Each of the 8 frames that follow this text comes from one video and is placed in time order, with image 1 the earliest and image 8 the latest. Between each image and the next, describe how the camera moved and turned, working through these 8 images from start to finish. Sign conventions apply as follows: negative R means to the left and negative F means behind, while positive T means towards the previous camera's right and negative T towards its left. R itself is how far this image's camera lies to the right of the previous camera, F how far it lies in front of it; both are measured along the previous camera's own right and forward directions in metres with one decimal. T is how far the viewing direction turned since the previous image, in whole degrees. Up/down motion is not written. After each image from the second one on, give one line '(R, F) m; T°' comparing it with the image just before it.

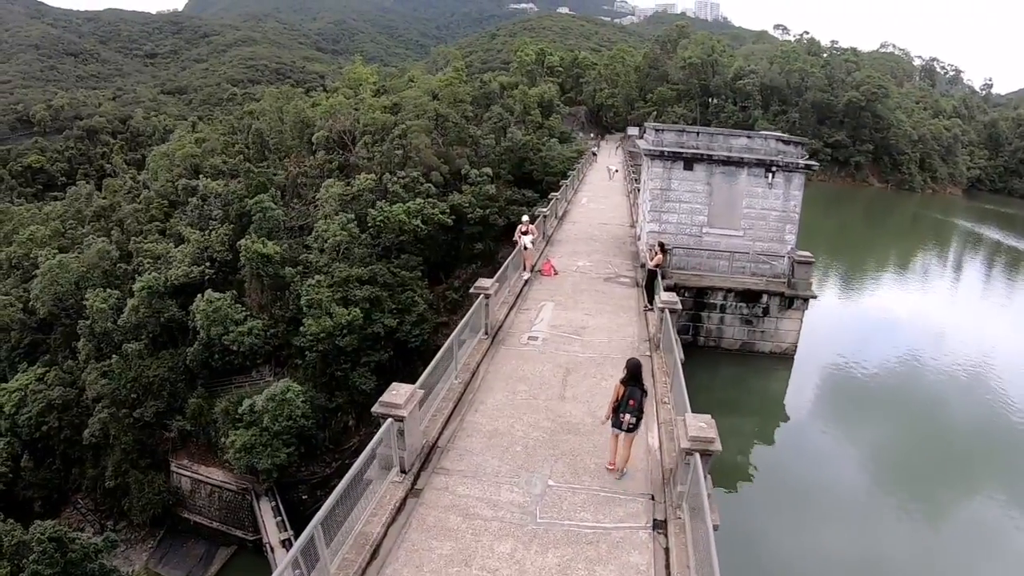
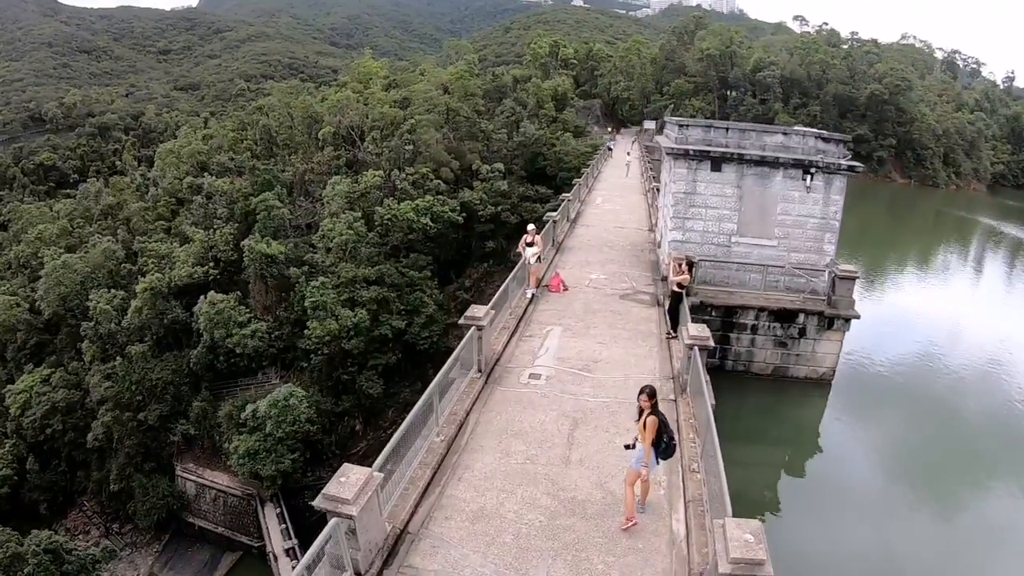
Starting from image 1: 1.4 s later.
(+0.1, +0.6) m; -1°
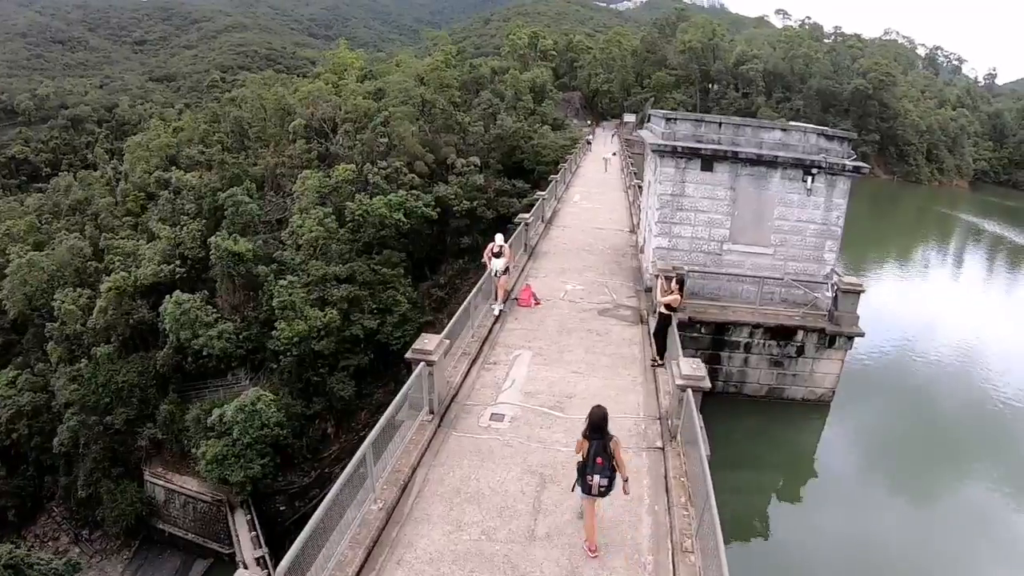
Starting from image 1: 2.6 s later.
(+0.1, +0.5) m; +2°
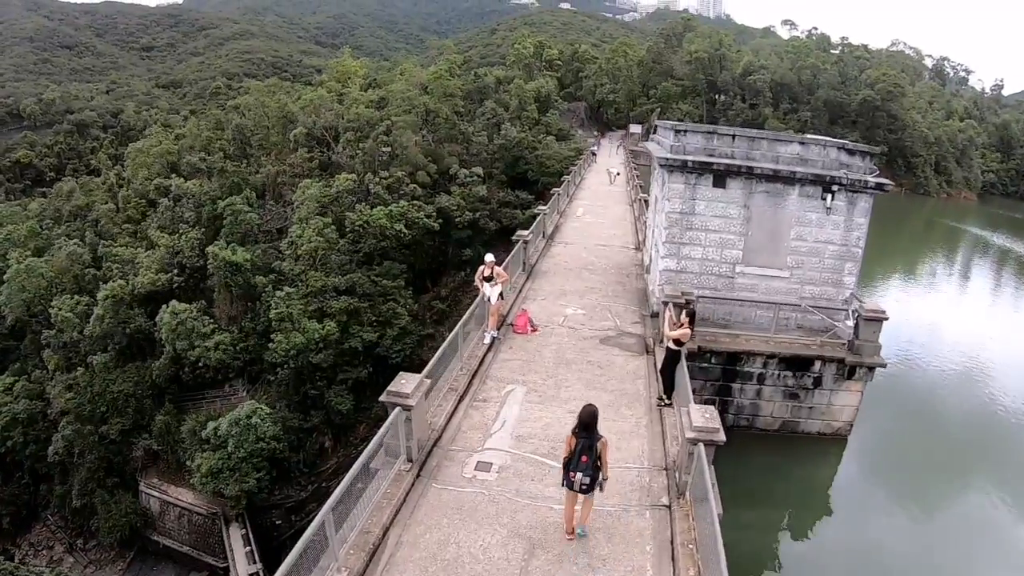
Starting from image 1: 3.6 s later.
(+0.1, +0.3) m; 0°
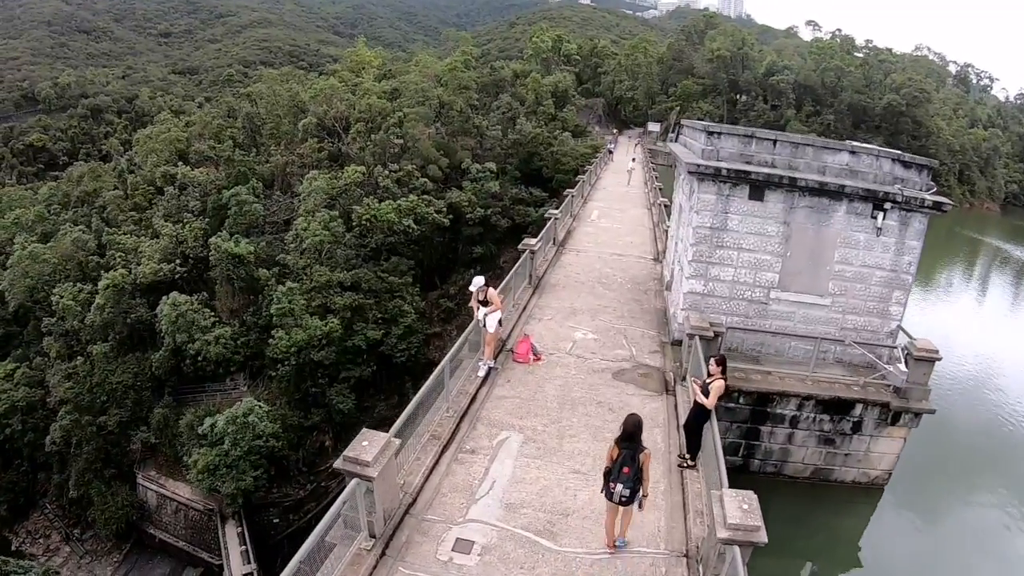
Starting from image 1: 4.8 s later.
(+0.1, +0.5) m; -1°
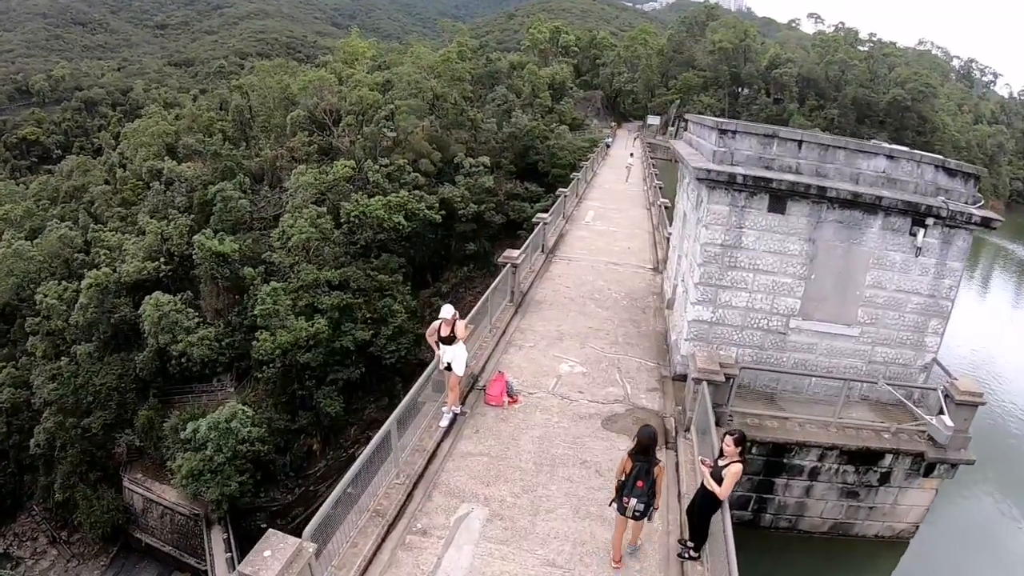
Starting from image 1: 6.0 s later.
(+0.1, +0.5) m; 0°
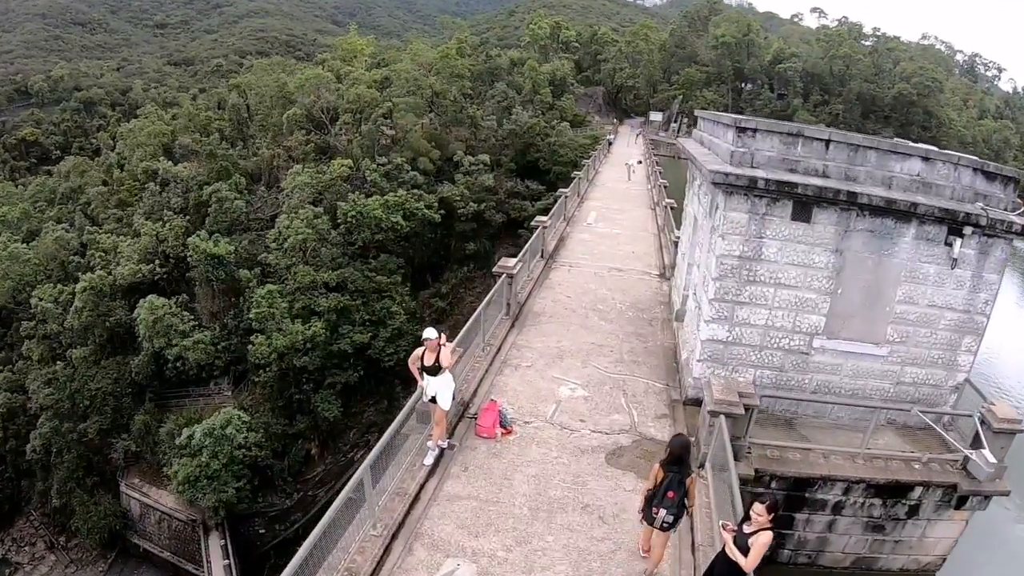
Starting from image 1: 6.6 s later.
(0.0, +0.3) m; 0°
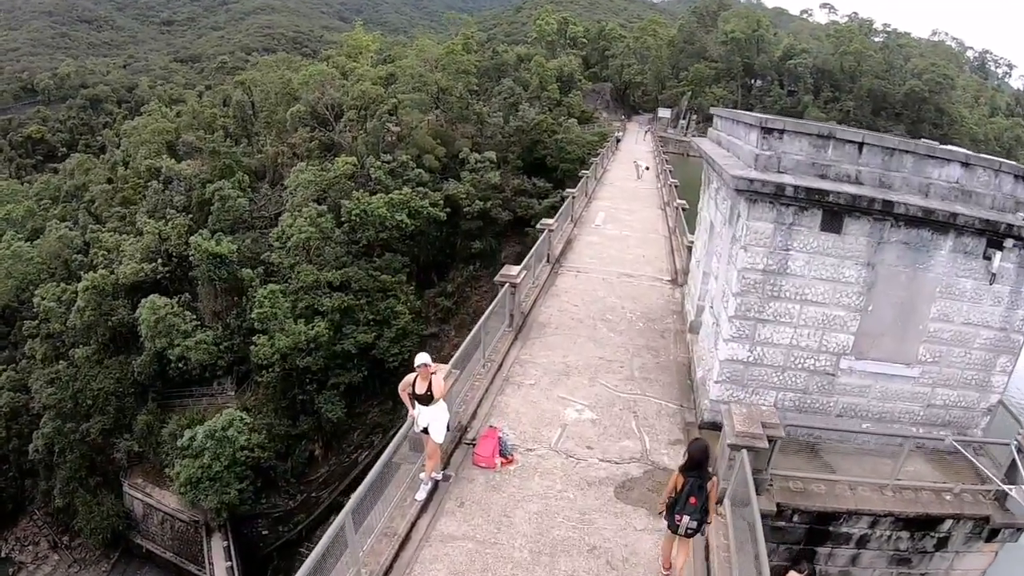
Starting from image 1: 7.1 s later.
(0.0, +0.2) m; -1°
